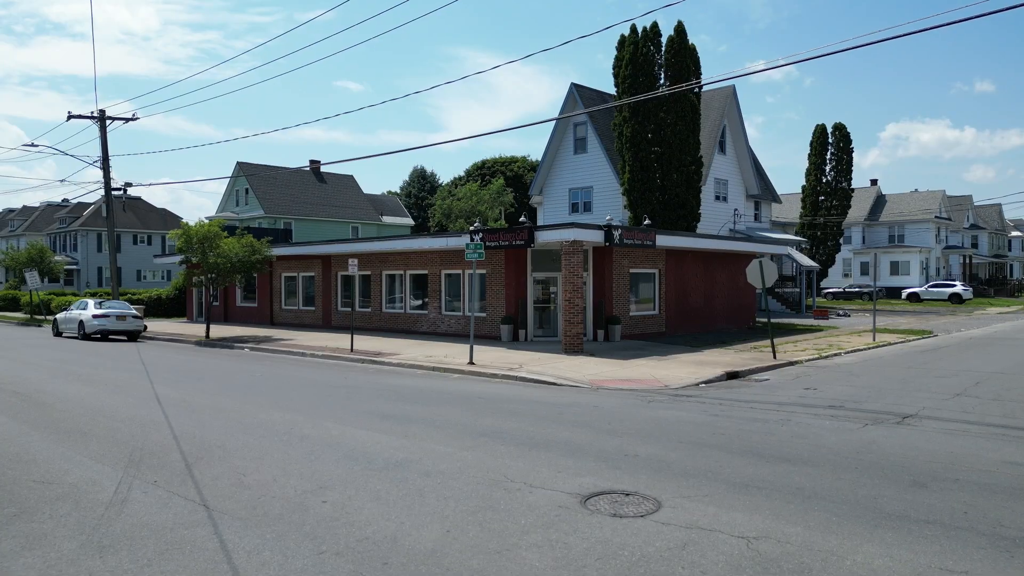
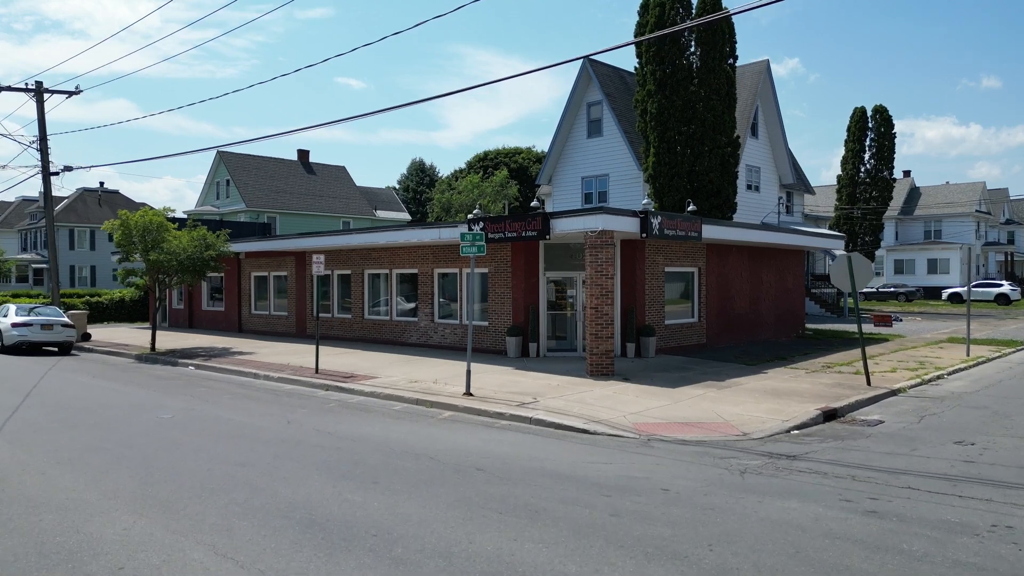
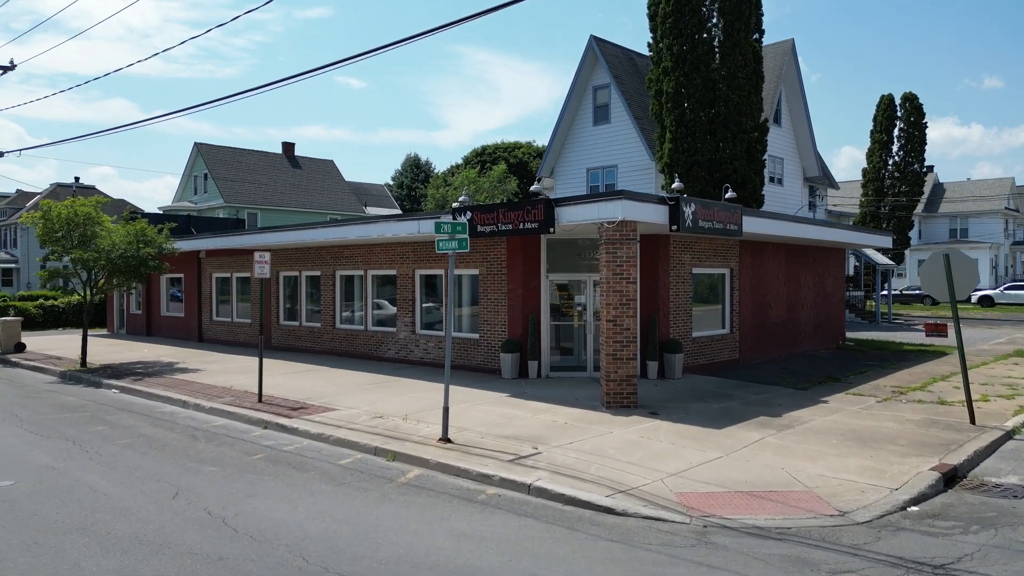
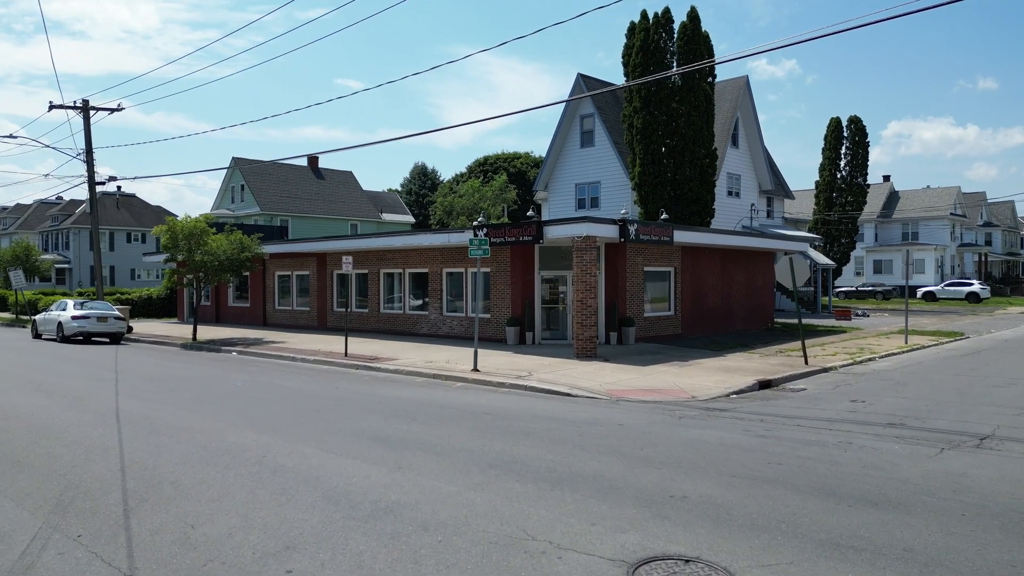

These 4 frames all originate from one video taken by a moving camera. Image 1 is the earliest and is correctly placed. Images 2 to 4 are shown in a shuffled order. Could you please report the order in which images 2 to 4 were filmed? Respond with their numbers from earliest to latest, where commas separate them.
4, 2, 3
